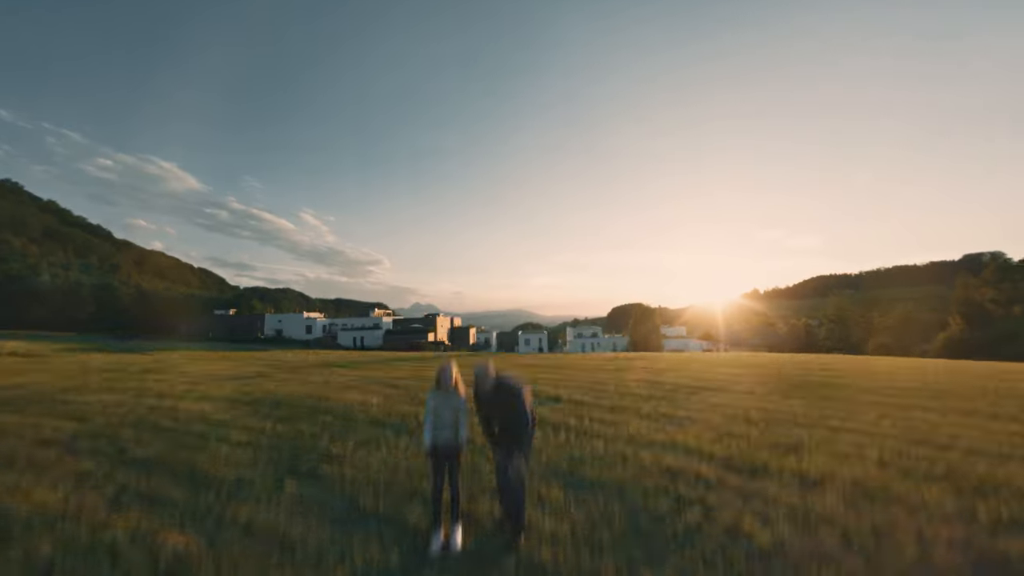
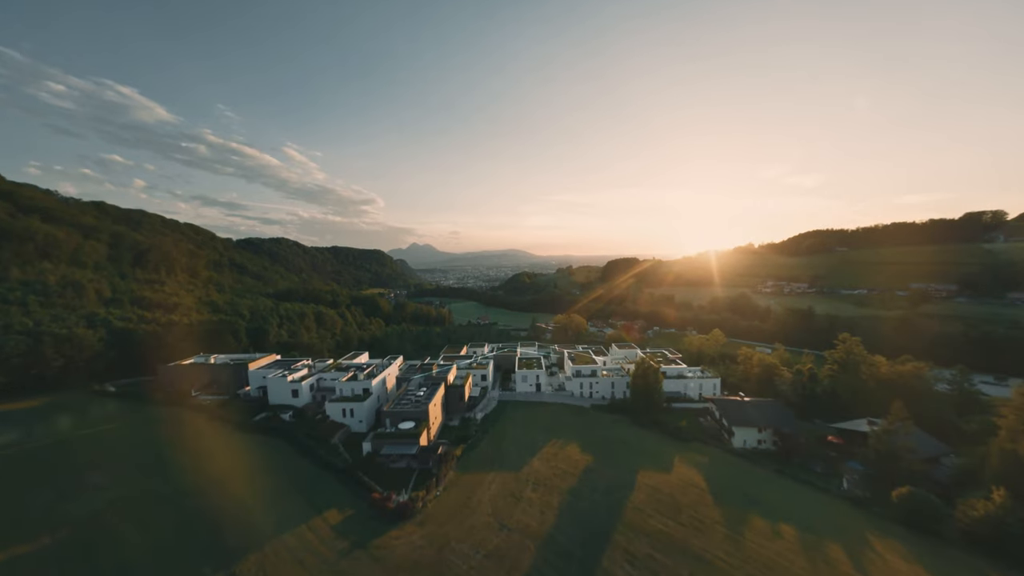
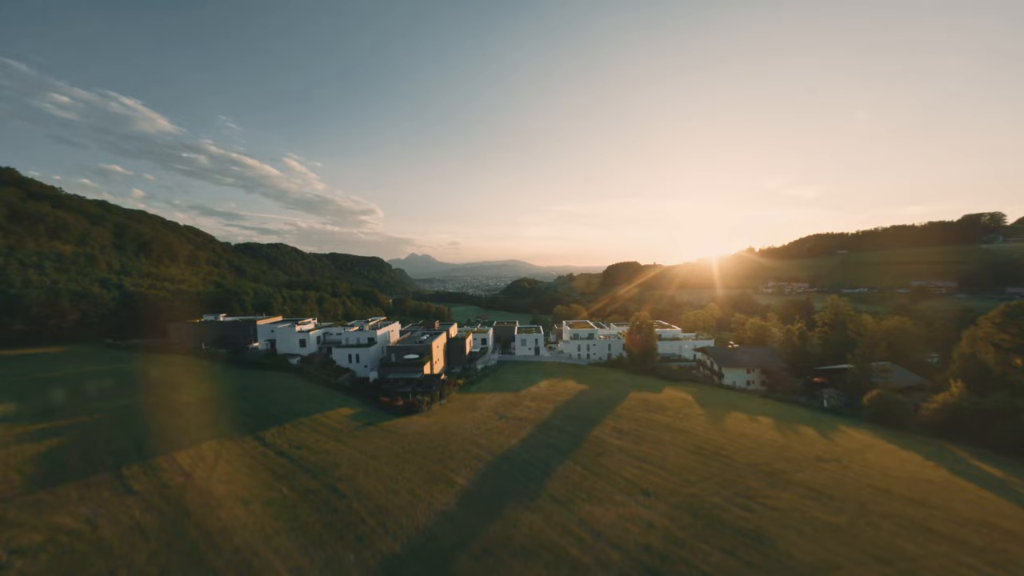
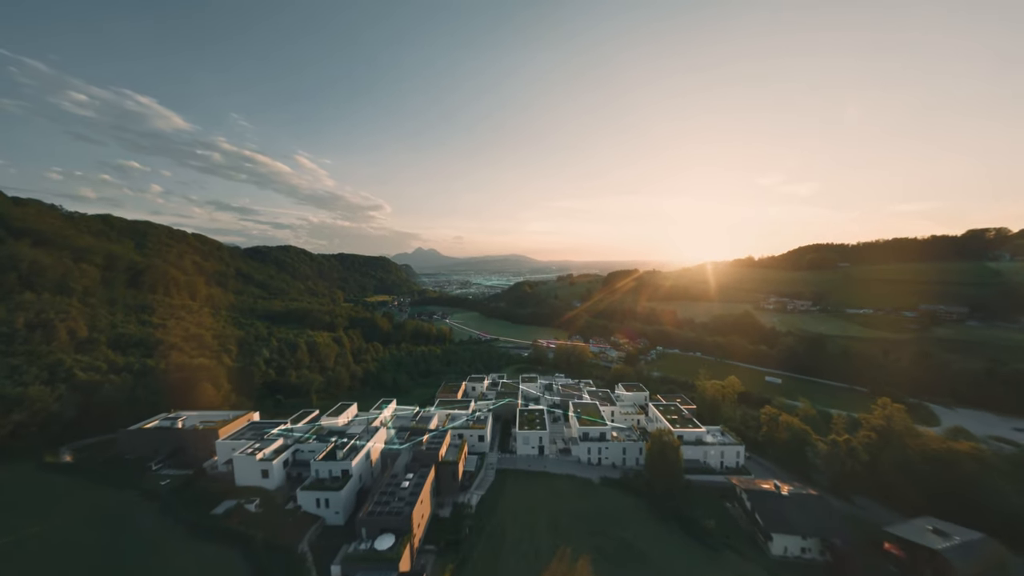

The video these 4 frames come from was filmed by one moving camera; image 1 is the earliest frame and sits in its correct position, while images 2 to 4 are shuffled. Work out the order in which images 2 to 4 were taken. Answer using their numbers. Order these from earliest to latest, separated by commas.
3, 2, 4
